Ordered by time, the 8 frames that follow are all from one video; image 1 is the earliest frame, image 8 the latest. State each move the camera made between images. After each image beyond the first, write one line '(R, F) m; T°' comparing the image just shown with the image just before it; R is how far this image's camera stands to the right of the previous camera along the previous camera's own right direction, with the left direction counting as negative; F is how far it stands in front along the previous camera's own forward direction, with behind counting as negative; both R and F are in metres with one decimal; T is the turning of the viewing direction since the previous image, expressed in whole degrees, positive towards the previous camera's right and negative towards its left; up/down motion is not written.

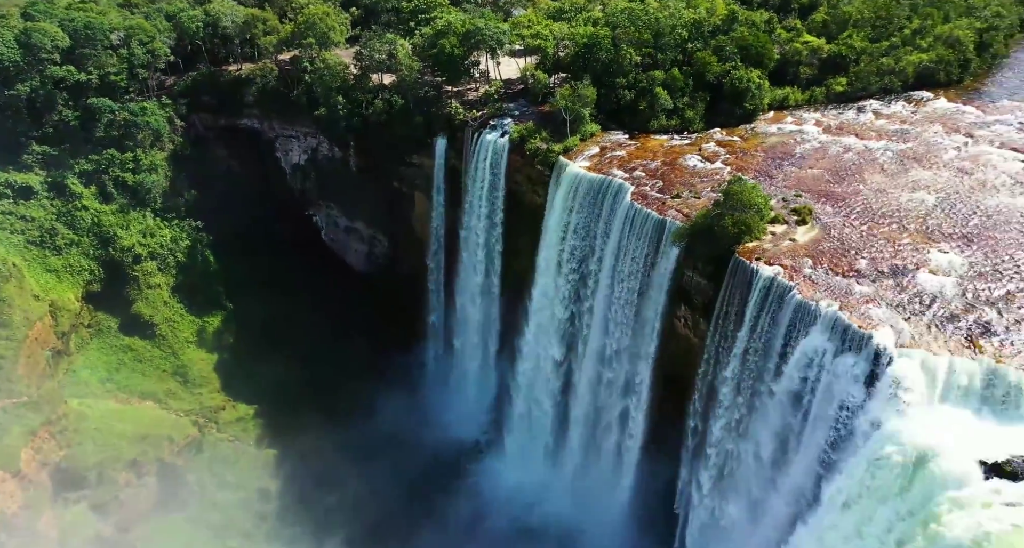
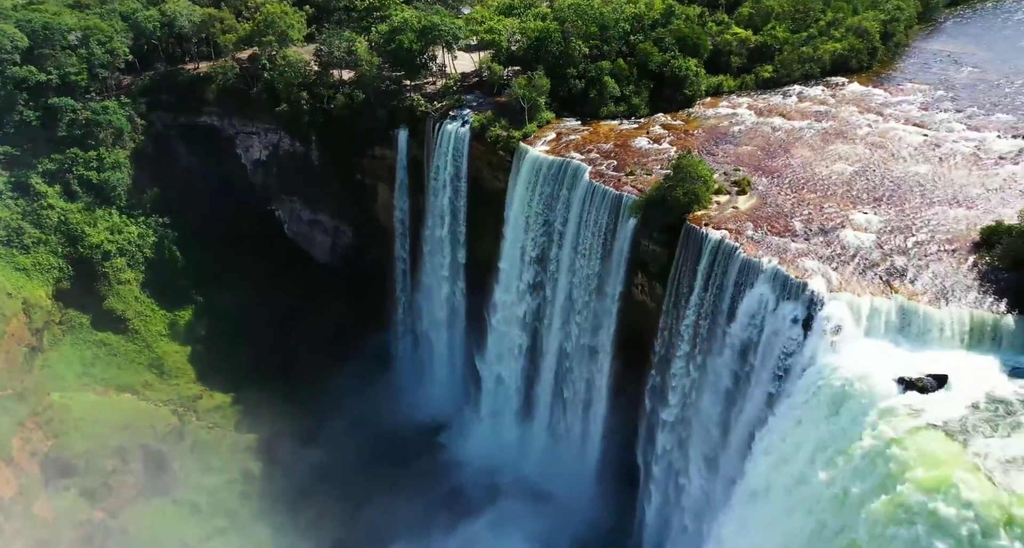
(-1.4, -2.3) m; +5°
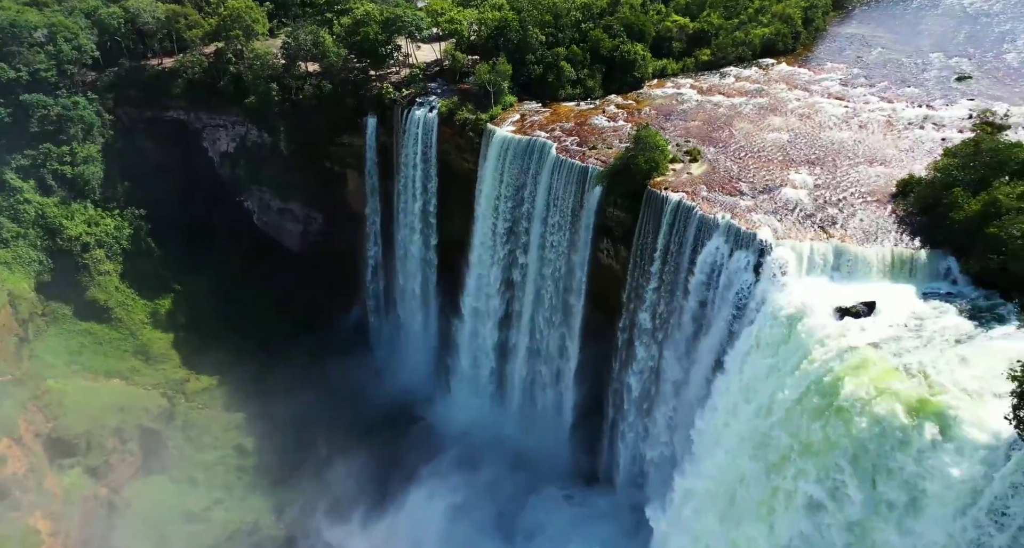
(-1.7, -2.7) m; +5°
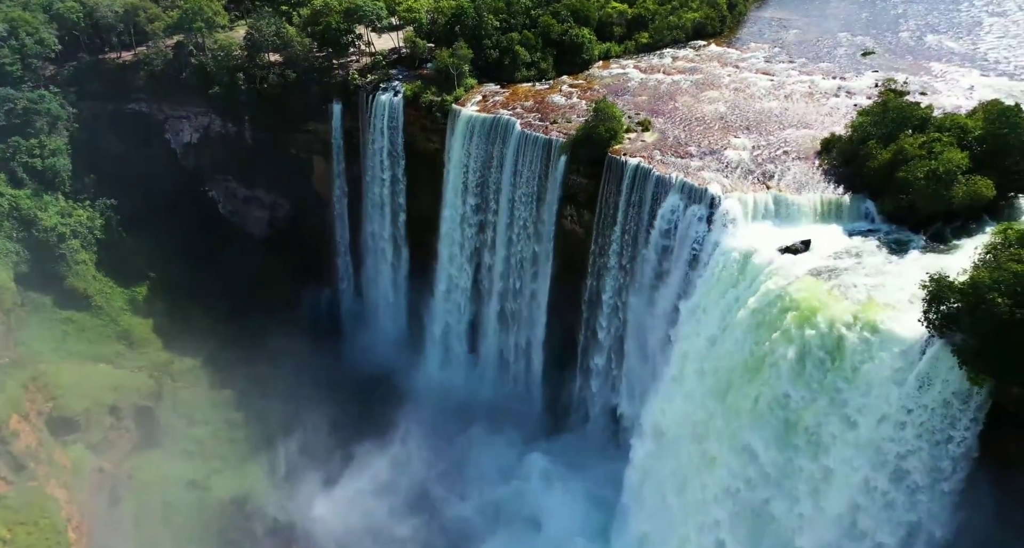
(-2.2, -2.9) m; +6°
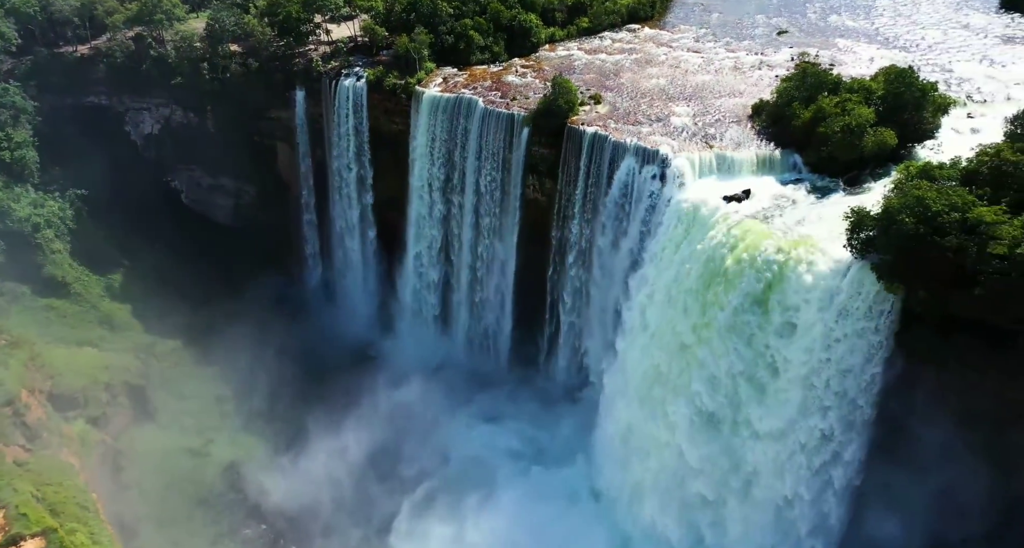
(-2.4, -3.2) m; +6°
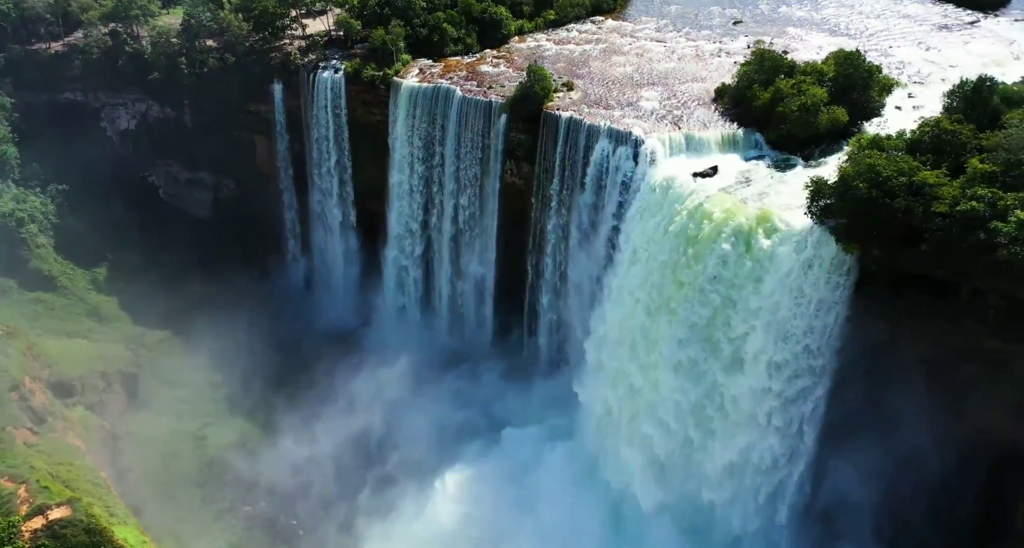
(-1.3, -1.9) m; +3°
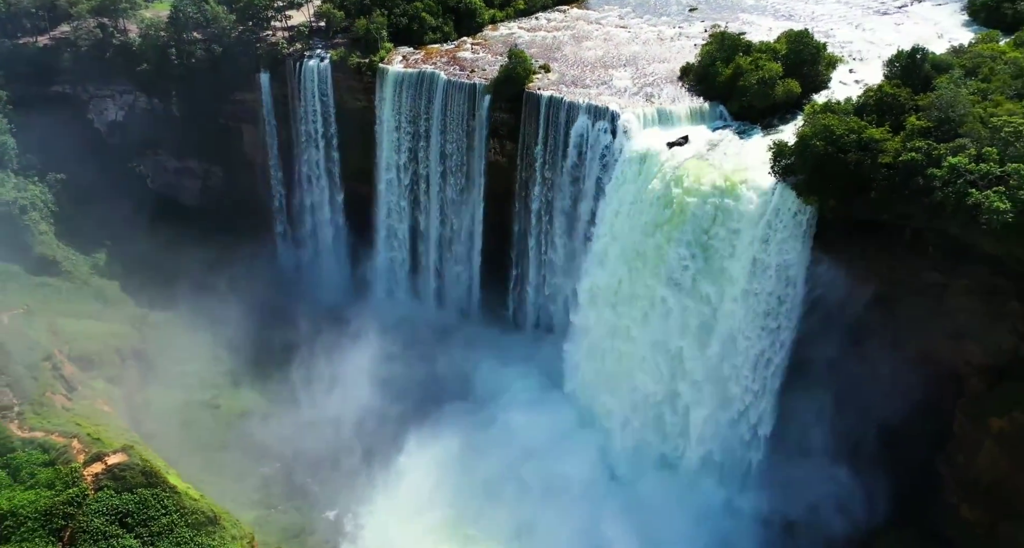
(-2.2, -3.1) m; +4°
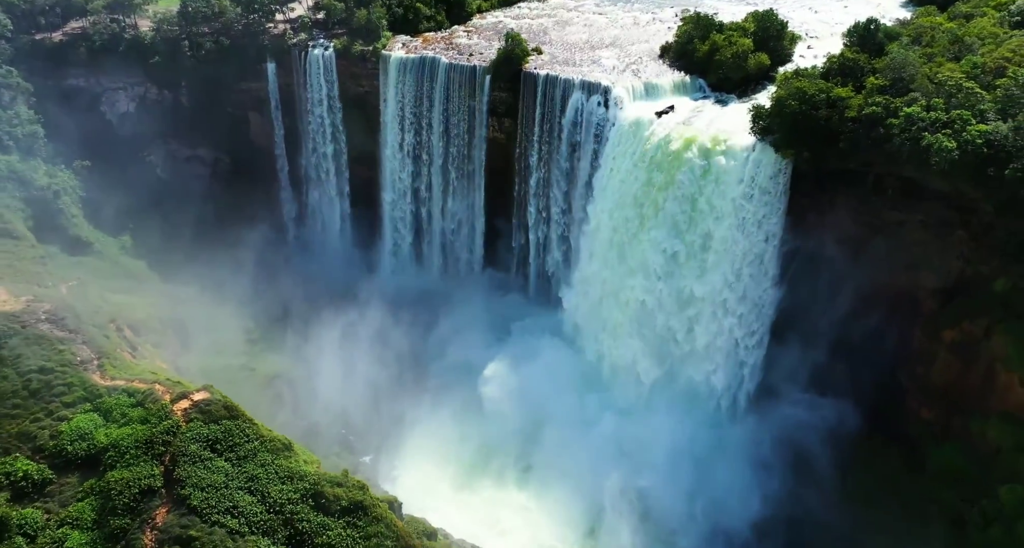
(-3.2, -4.0) m; +4°
